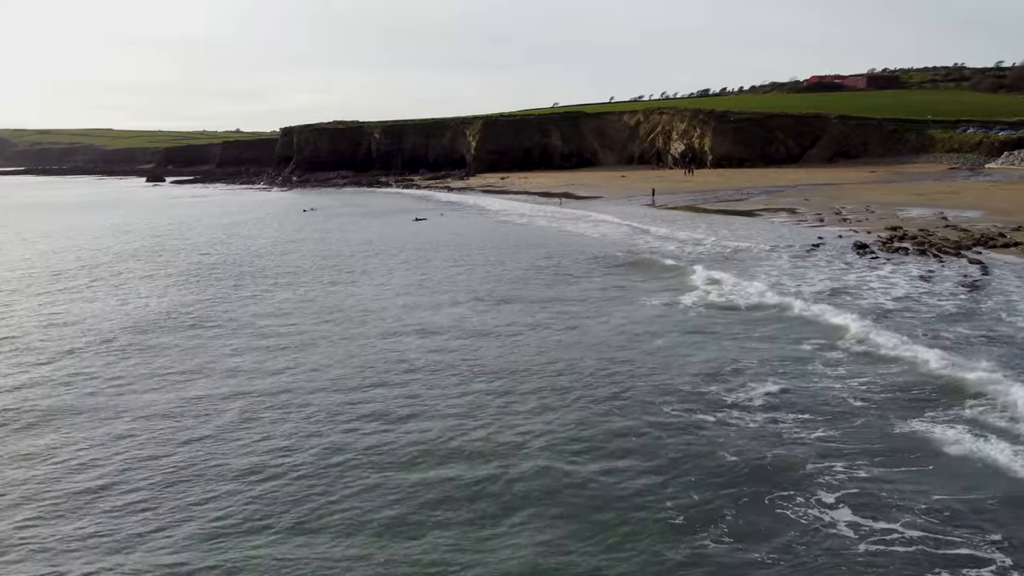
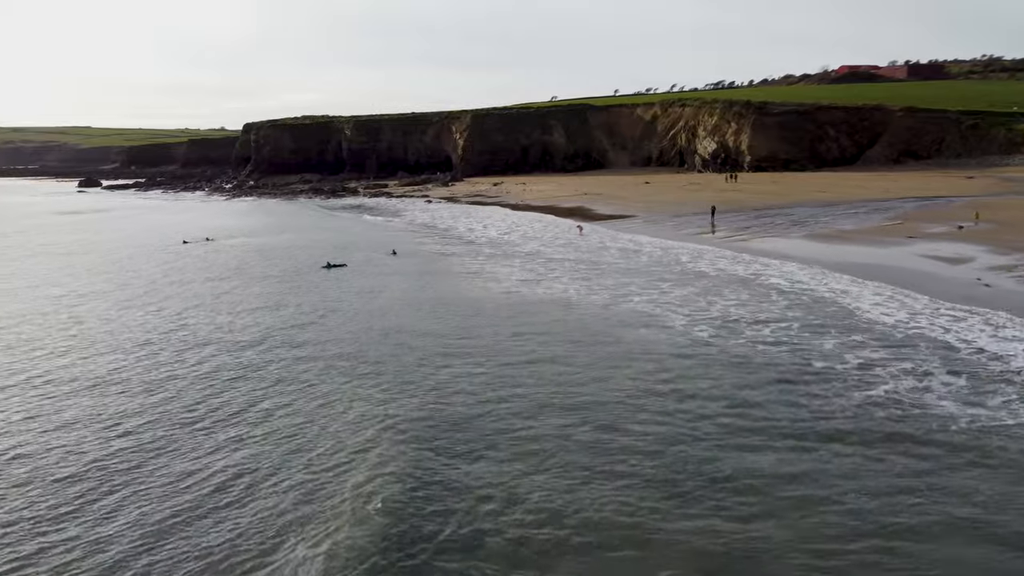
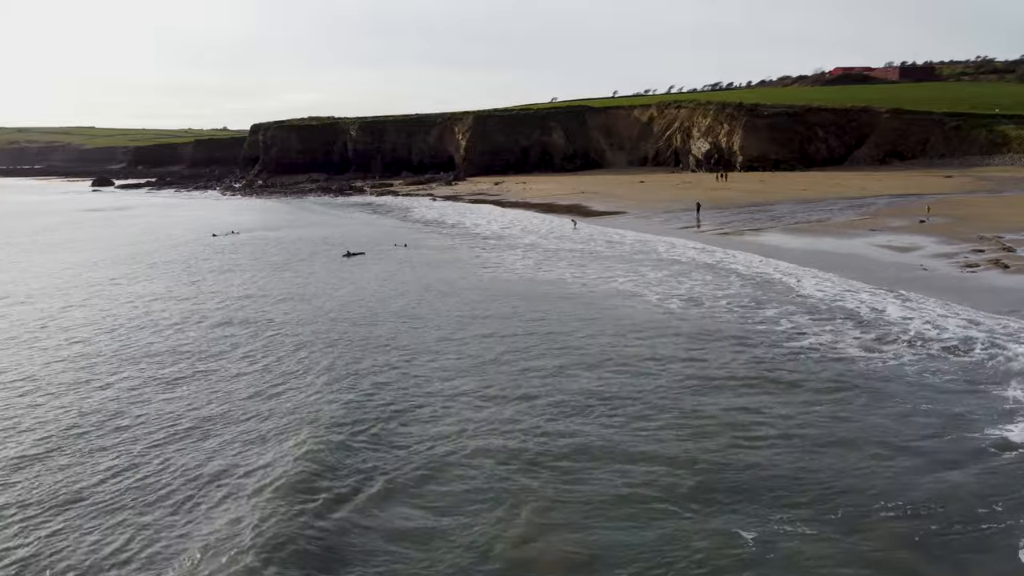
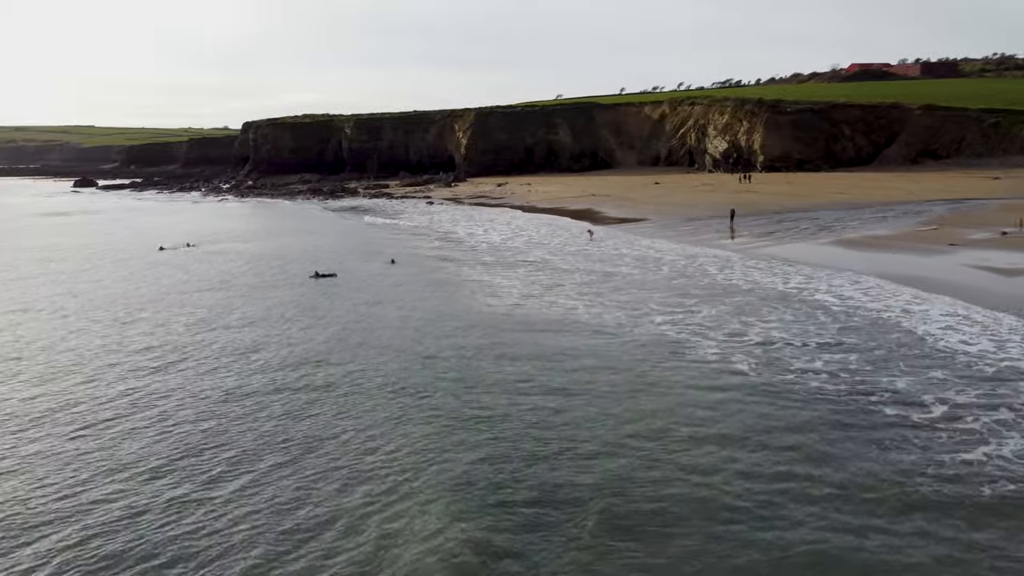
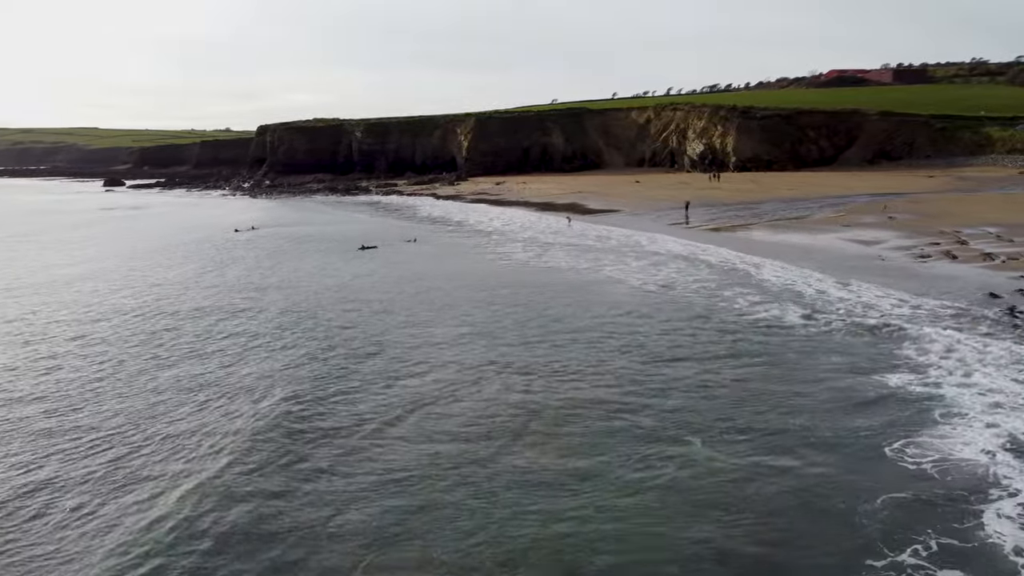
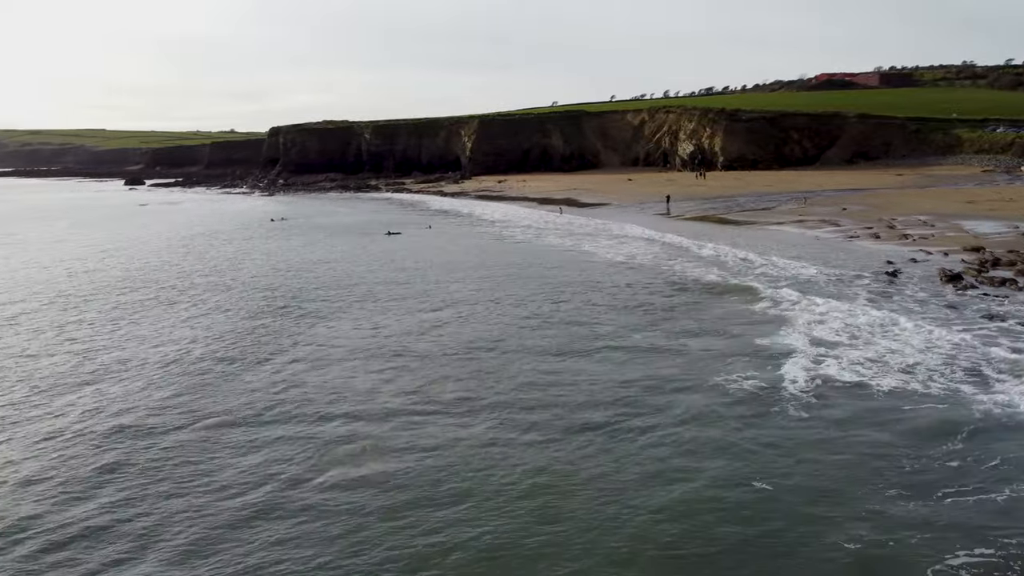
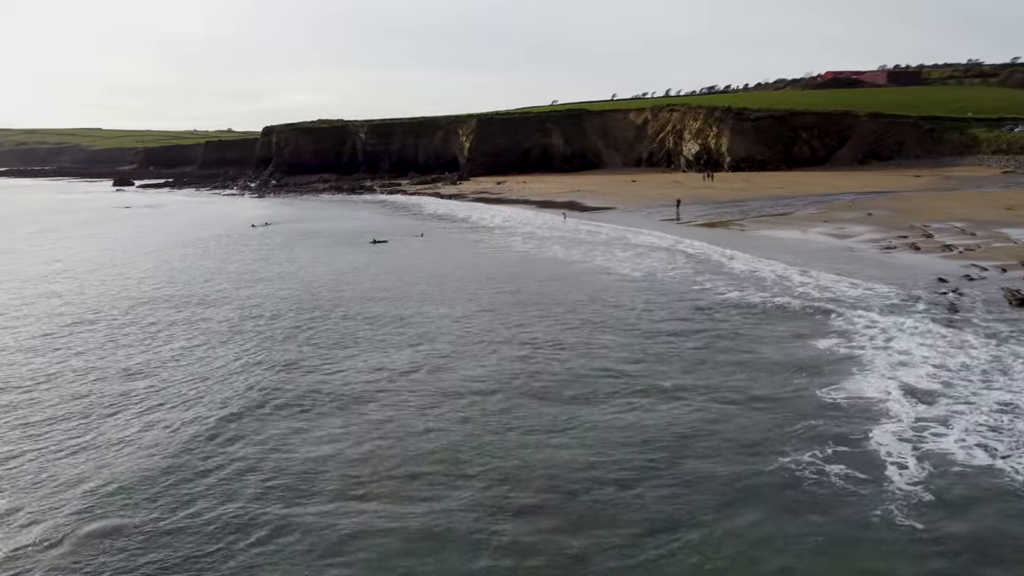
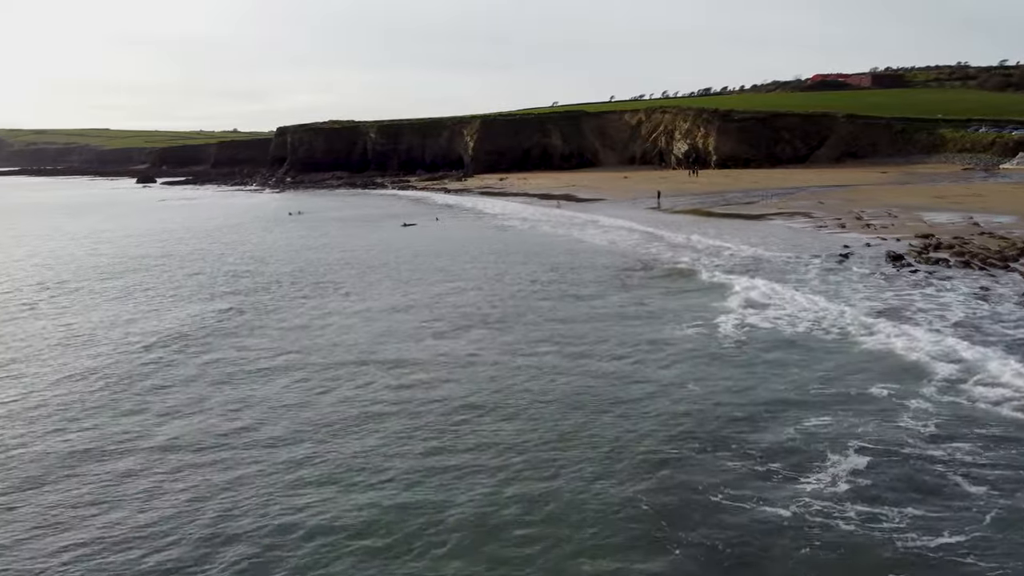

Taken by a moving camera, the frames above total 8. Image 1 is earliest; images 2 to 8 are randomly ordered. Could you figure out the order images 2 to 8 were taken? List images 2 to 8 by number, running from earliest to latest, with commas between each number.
8, 6, 7, 5, 3, 2, 4
